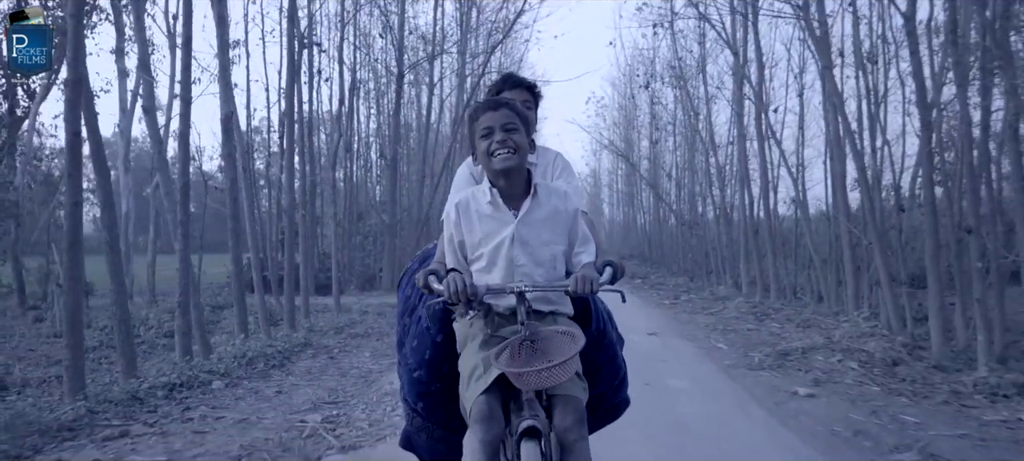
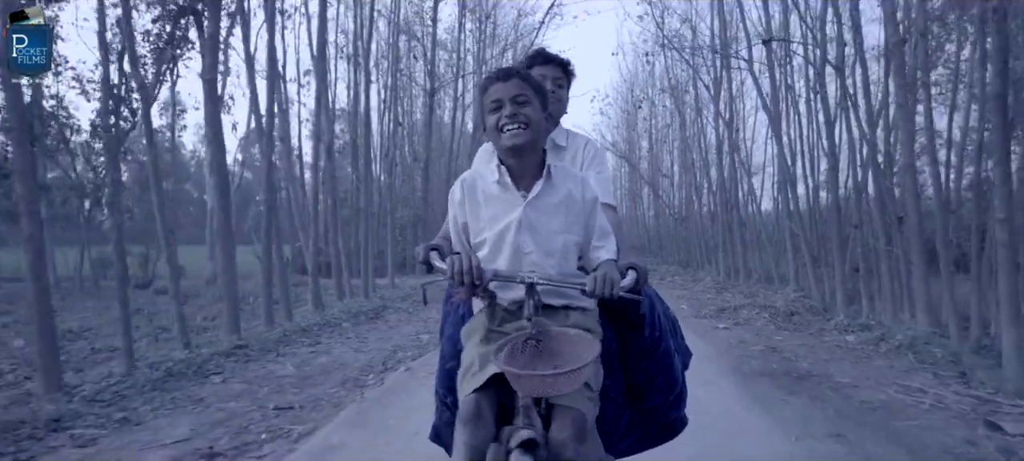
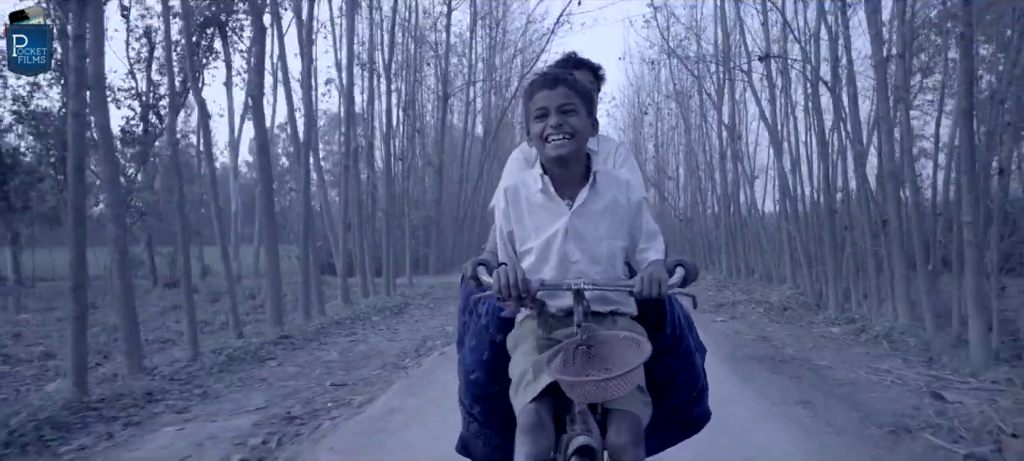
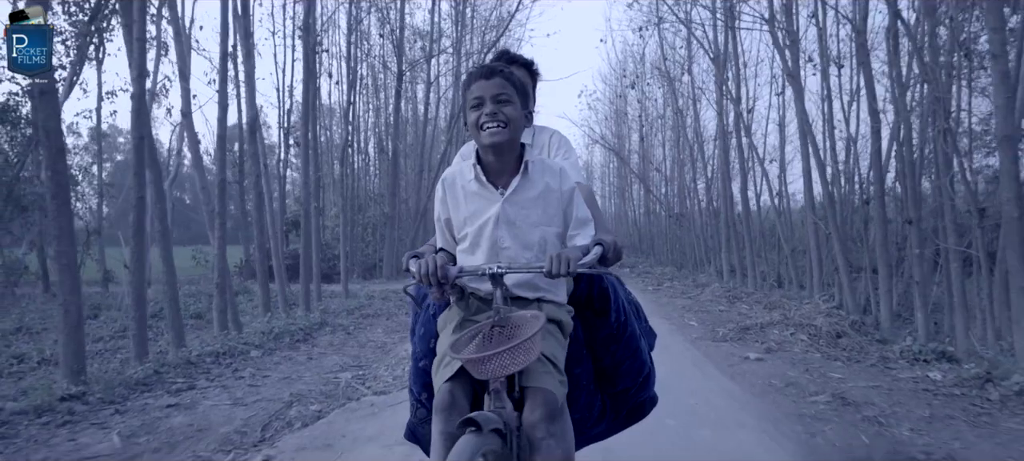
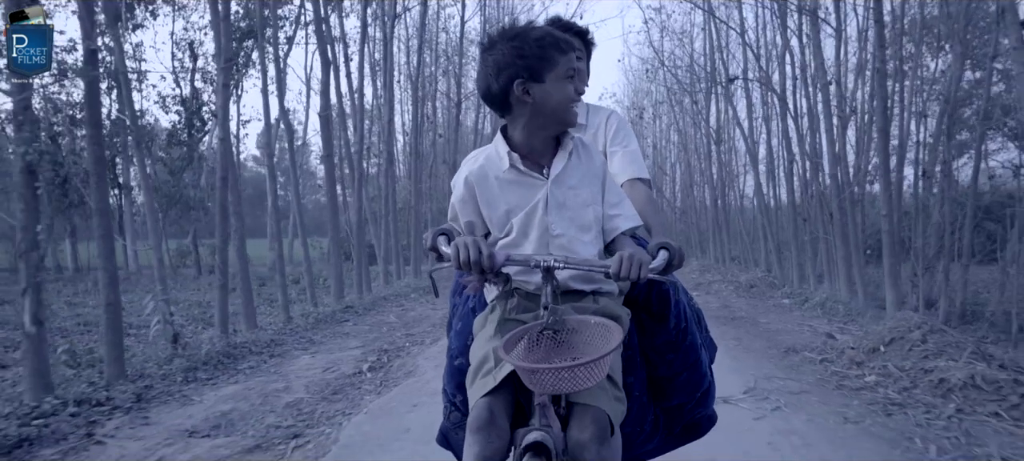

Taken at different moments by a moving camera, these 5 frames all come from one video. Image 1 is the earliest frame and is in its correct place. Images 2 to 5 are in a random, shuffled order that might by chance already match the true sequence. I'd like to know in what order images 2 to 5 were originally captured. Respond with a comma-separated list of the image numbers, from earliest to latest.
4, 2, 3, 5
